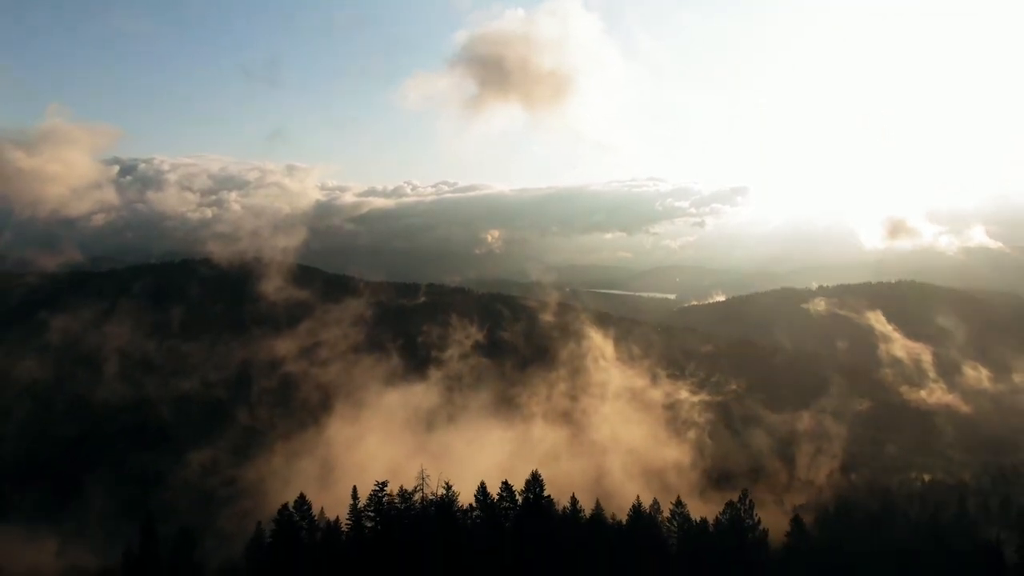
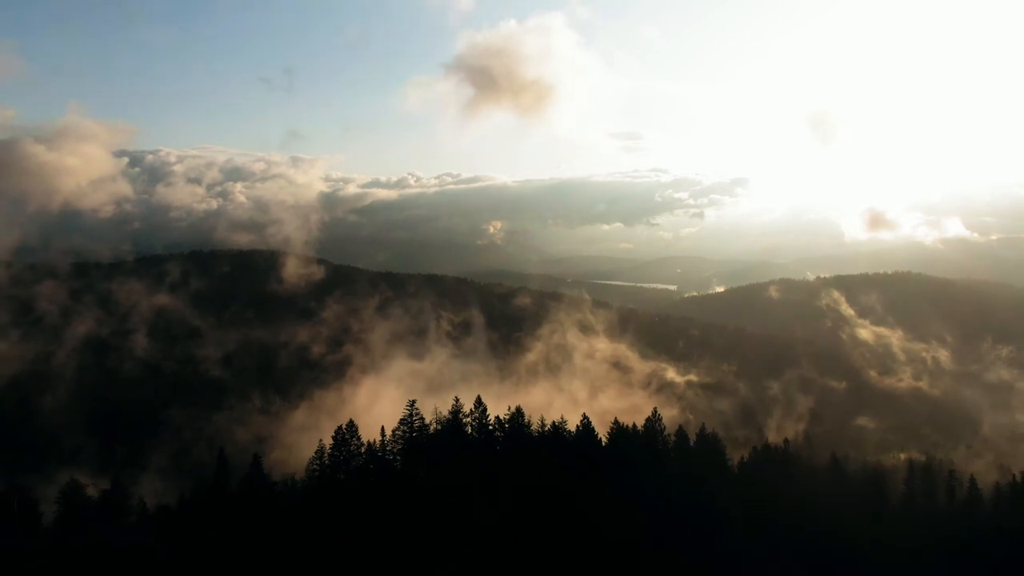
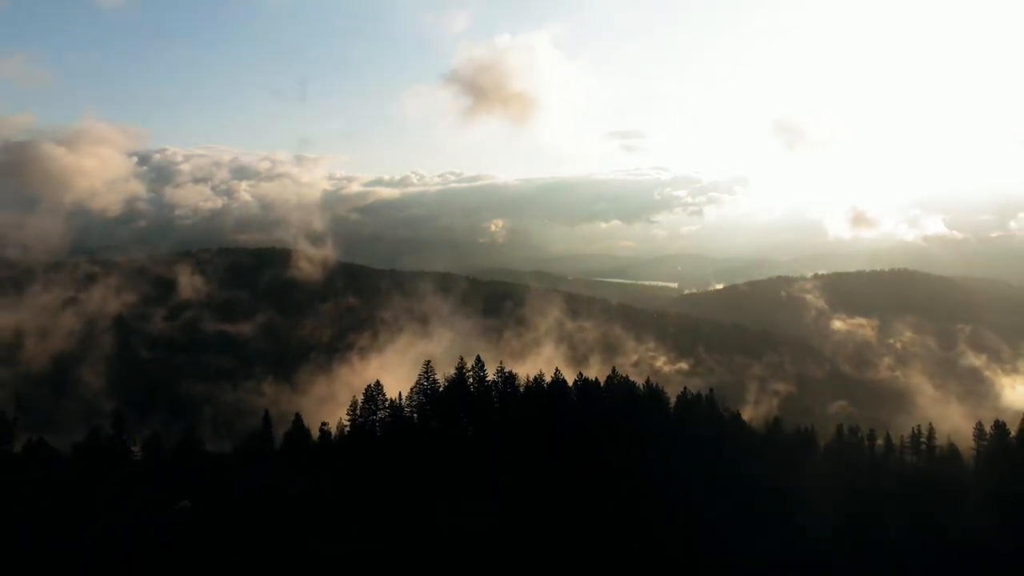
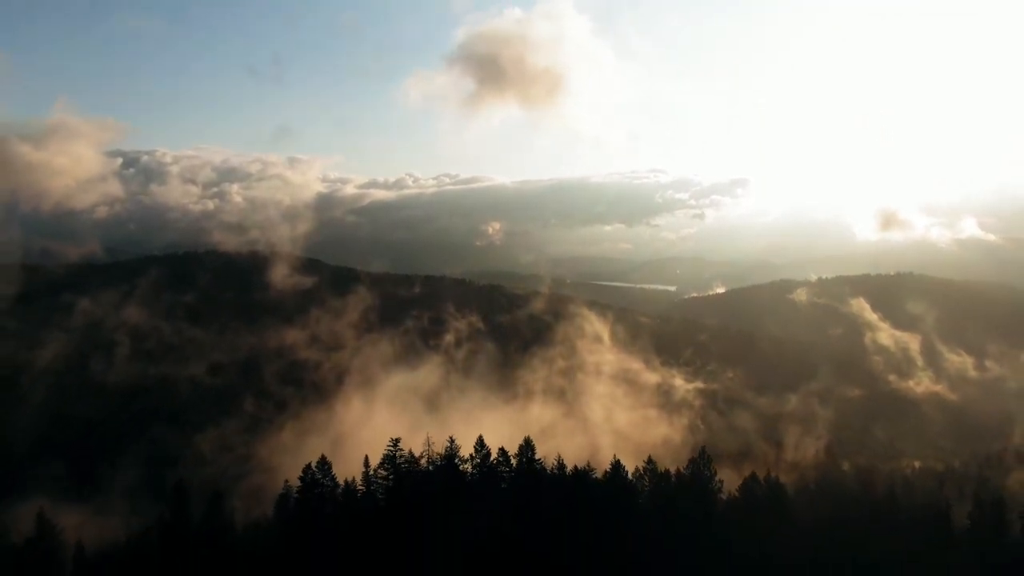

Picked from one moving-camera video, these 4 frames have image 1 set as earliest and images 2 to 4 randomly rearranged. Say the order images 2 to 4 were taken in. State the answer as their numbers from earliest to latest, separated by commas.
4, 2, 3
